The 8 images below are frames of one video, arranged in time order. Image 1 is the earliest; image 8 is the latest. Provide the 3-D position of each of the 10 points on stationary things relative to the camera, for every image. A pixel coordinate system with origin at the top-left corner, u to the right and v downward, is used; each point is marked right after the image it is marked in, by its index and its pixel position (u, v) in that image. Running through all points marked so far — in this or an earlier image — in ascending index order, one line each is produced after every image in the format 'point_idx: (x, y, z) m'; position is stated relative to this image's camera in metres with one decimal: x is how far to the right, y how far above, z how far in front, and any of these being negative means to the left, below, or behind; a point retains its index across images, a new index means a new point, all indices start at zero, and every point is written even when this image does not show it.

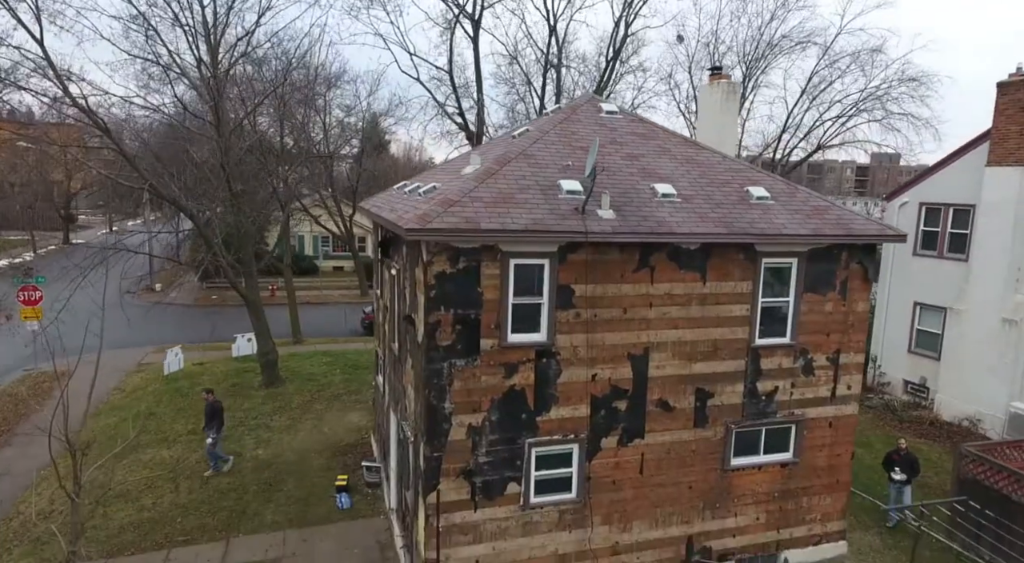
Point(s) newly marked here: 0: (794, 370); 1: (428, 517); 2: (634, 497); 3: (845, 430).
0: (+4.5, -1.4, +10.9) m
1: (-1.2, -3.2, +9.3) m
2: (+1.9, -3.3, +10.4) m
3: (+5.7, -2.5, +11.5) m
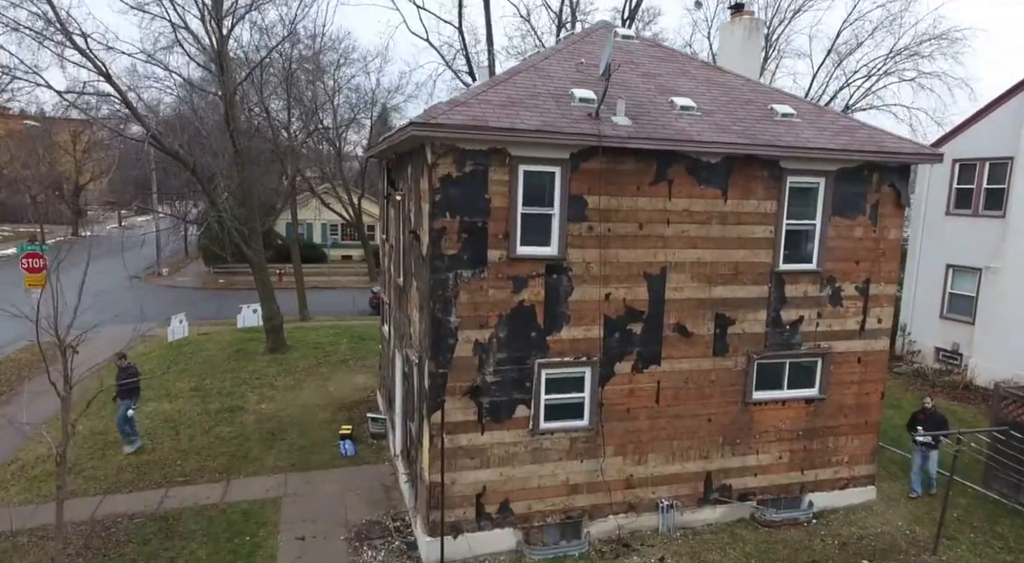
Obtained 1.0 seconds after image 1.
0: (+4.7, -0.3, +10.3) m
1: (-1.1, -2.1, +8.9) m
2: (+2.0, -2.2, +9.9) m
3: (+5.9, -1.4, +10.9) m
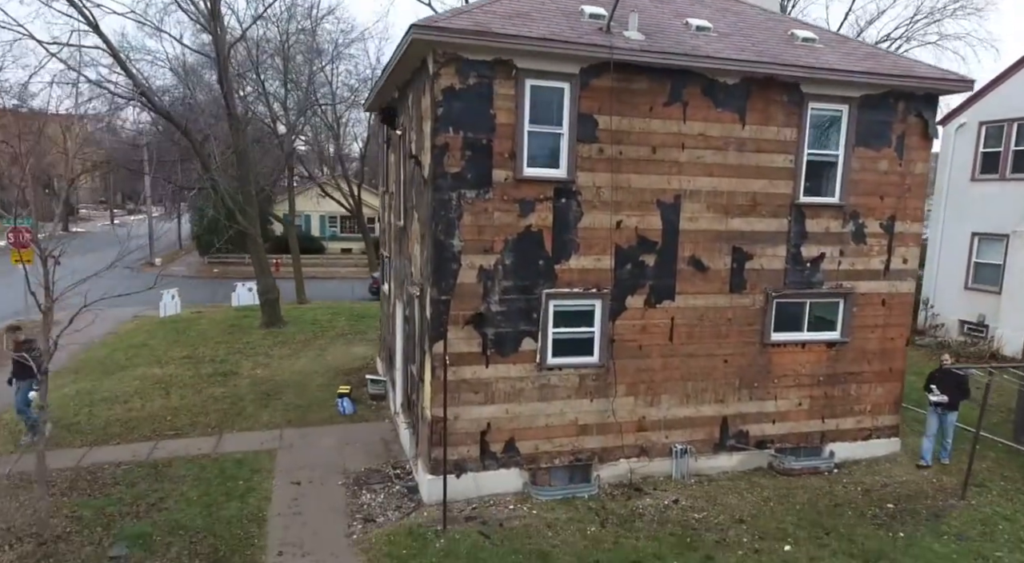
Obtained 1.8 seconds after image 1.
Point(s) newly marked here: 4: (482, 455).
0: (+4.8, +0.7, +9.8) m
1: (-1.0, -1.1, +8.6) m
2: (+2.1, -1.2, +9.5) m
3: (+6.0, -0.4, +10.4) m
4: (-0.4, -2.3, +9.0) m
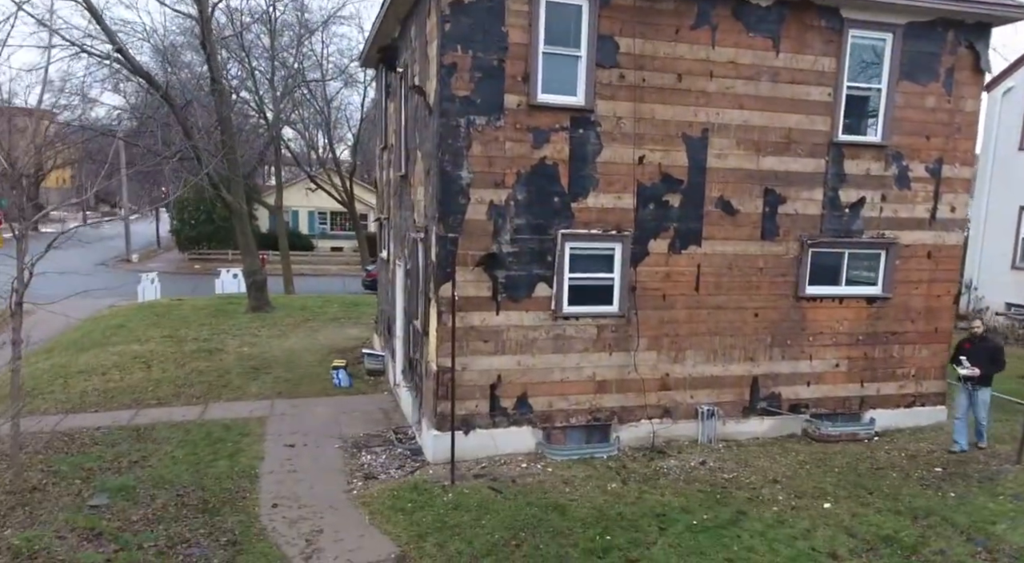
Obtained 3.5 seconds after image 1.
0: (+5.0, +1.4, +9.1) m
1: (-0.8, -0.4, +7.9) m
2: (+2.3, -0.5, +8.8) m
3: (+6.2, +0.2, +9.6) m
4: (-0.2, -1.6, +8.3) m
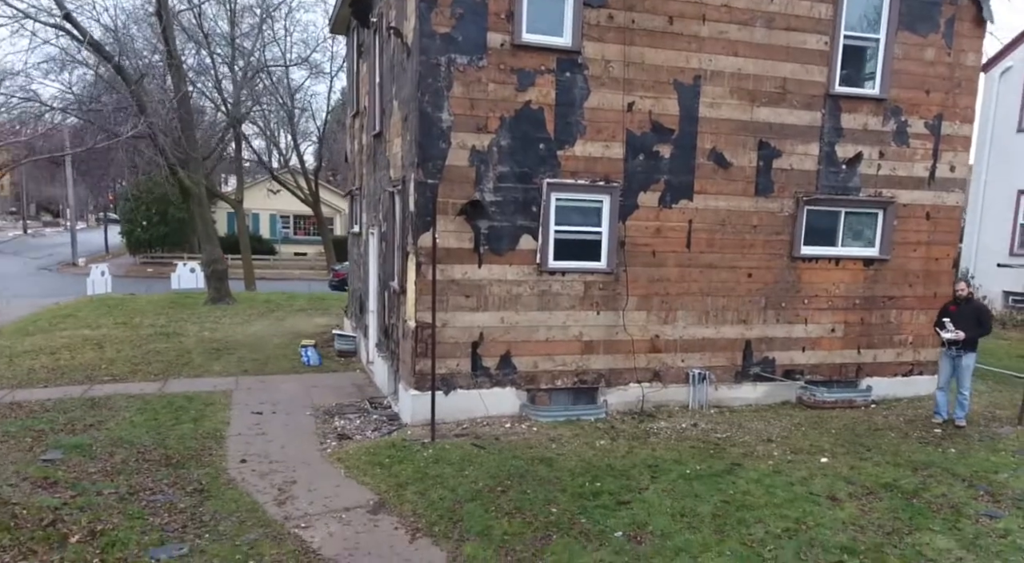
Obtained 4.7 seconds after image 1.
0: (+4.8, +1.9, +8.7) m
1: (-1.0, +0.2, +7.5) m
2: (+2.1, 0.0, +8.4) m
3: (+6.0, +0.8, +9.3) m
4: (-0.5, -1.0, +7.9) m
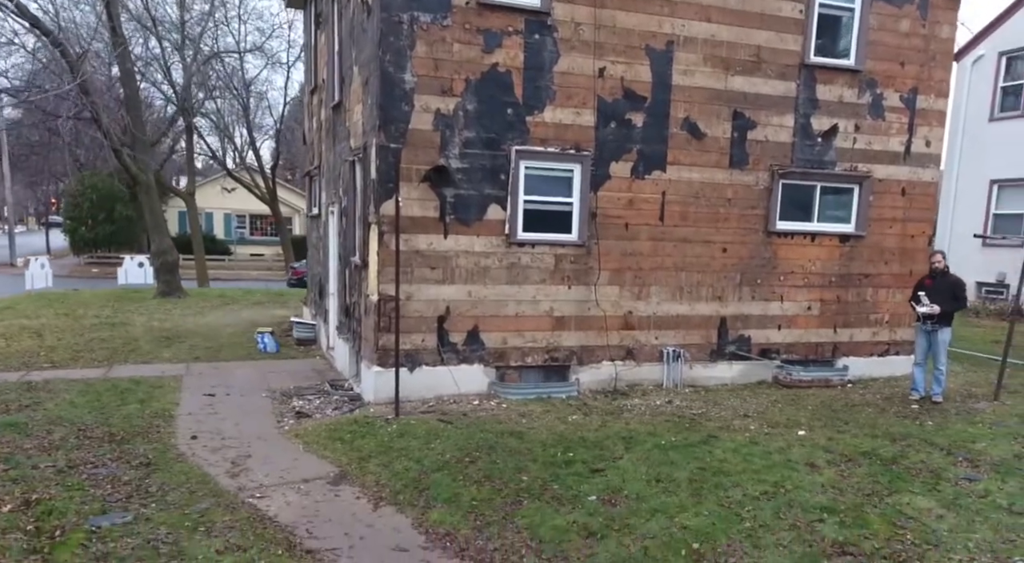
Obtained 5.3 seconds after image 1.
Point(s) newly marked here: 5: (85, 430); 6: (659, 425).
0: (+4.4, +2.2, +8.6) m
1: (-1.4, +0.5, +7.2) m
2: (+1.7, +0.3, +8.2) m
3: (+5.5, +1.1, +9.2) m
4: (-0.8, -0.7, +7.6) m
5: (-4.1, -1.4, +6.5) m
6: (+1.4, -1.4, +6.7) m
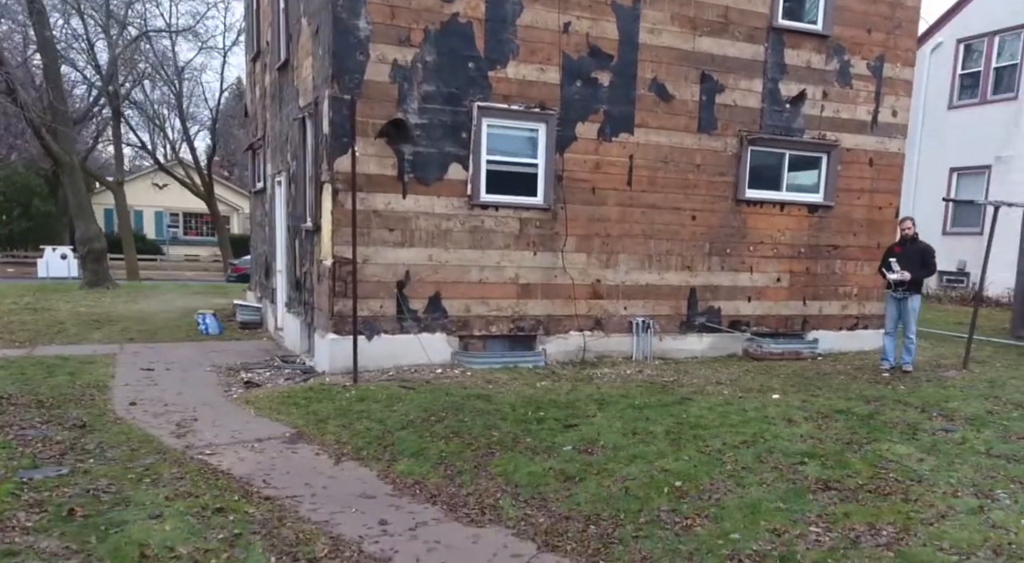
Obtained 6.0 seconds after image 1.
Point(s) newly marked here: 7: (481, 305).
0: (+3.9, +2.6, +8.5) m
1: (-1.8, +0.9, +6.8) m
2: (+1.3, +0.7, +7.9) m
3: (+5.1, +1.5, +9.1) m
4: (-1.2, -0.3, +7.2) m
5: (-4.4, -1.0, +5.9) m
6: (+1.1, -1.0, +6.4) m
7: (-0.4, -0.2, +7.5) m
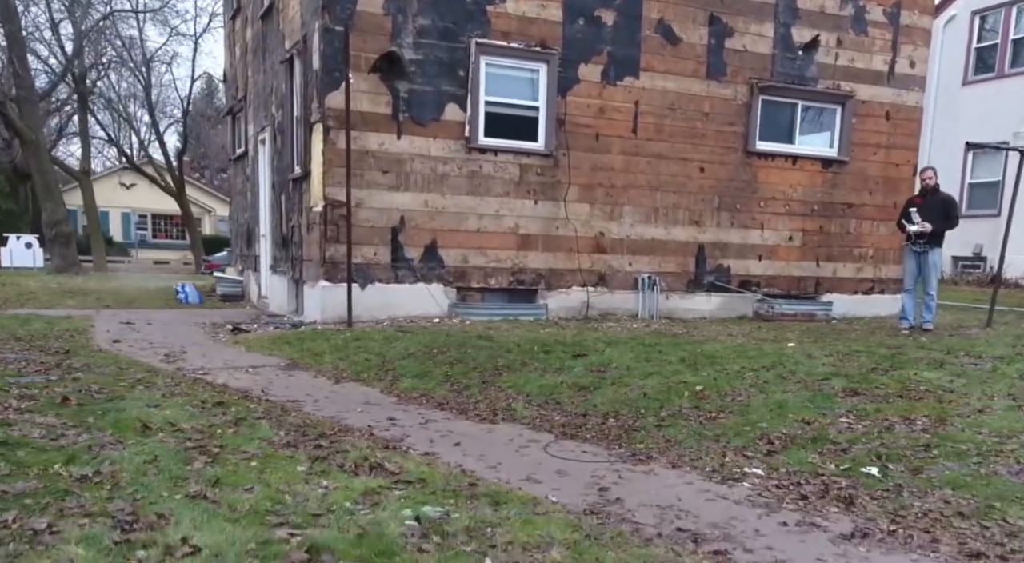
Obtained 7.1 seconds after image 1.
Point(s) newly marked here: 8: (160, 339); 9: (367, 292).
0: (+3.9, +3.1, +8.1) m
1: (-1.8, +1.4, +6.4) m
2: (+1.3, +1.3, +7.6) m
3: (+5.1, +2.0, +8.7) m
4: (-1.2, +0.2, +6.8) m
5: (-4.4, -0.5, +5.5) m
6: (+1.1, -0.5, +6.0) m
7: (-0.4, +0.3, +7.1) m
8: (-3.1, -0.5, +5.8) m
9: (-1.5, -0.1, +6.7) m
